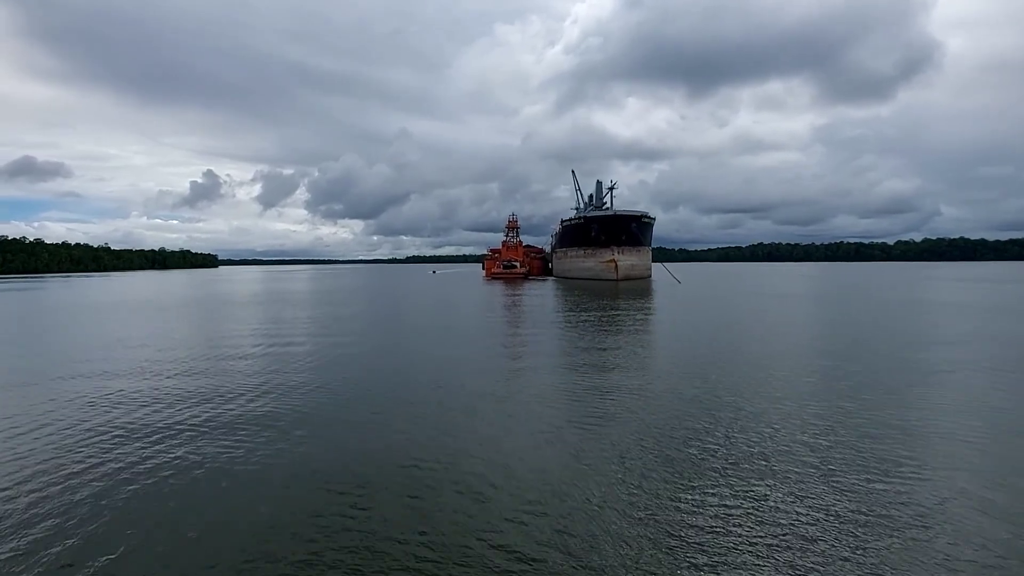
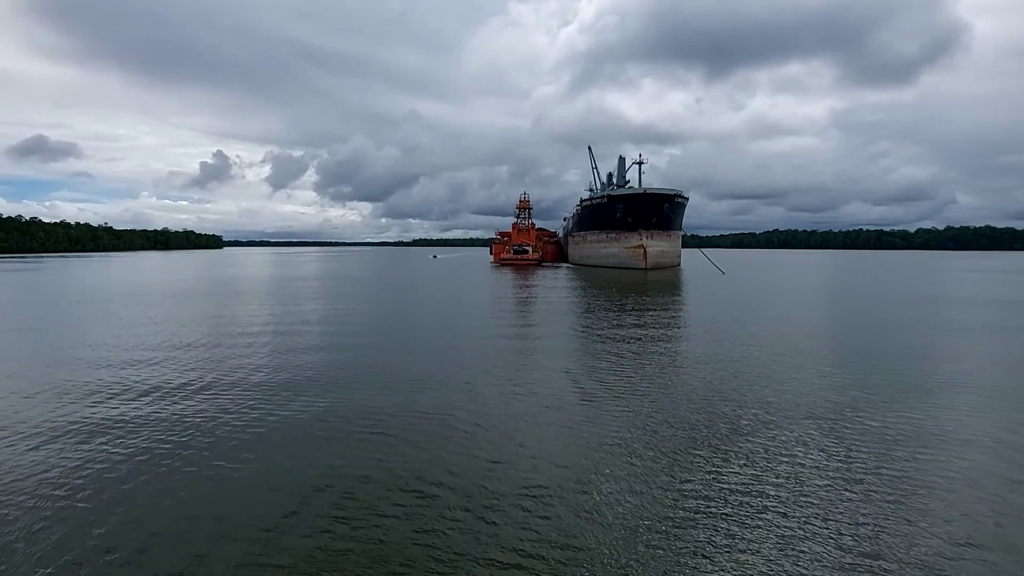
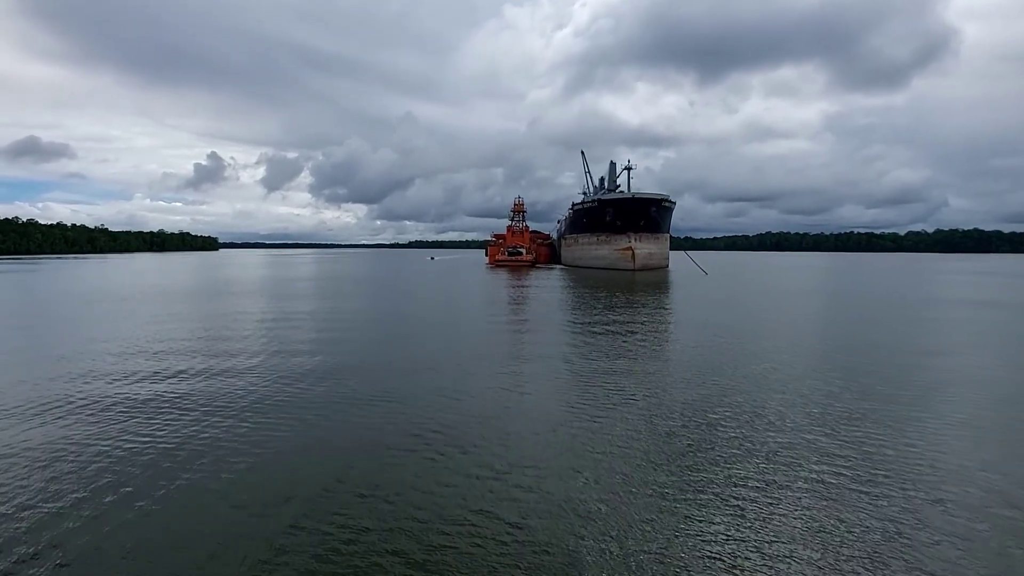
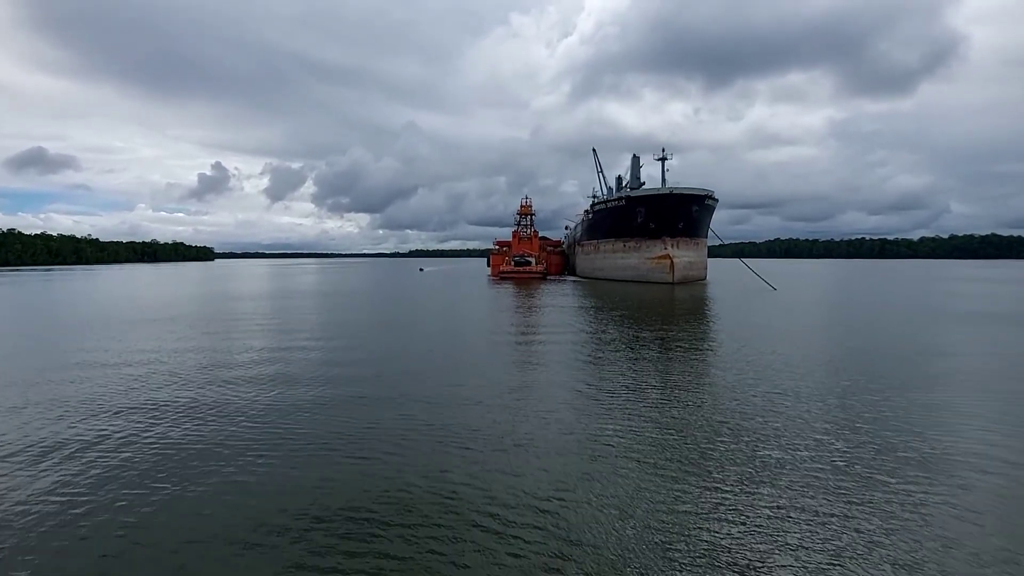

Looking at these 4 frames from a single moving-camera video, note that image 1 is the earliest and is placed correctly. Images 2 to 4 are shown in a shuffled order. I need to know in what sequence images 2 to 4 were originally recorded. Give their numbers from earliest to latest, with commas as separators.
3, 2, 4
